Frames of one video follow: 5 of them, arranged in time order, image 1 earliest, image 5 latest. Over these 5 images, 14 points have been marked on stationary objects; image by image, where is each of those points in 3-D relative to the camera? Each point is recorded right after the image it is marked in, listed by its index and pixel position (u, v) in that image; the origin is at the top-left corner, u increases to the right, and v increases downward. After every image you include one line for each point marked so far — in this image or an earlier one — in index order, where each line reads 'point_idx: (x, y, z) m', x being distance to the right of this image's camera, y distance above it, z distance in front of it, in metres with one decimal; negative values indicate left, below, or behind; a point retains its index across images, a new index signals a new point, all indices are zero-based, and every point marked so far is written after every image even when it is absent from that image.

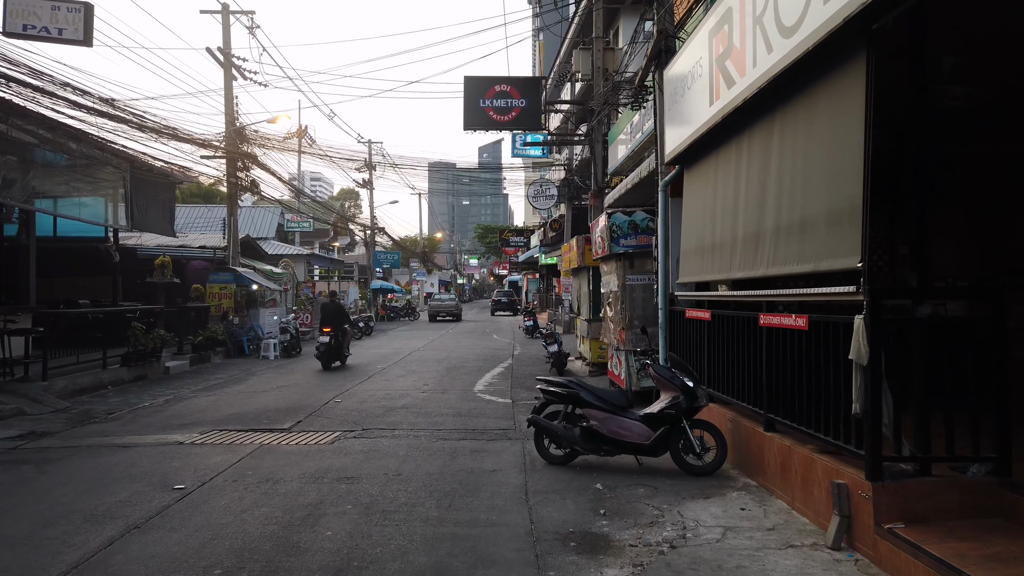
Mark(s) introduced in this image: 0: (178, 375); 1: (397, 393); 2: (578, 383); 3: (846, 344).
0: (-6.0, -1.6, +13.5) m
1: (-1.7, -1.5, +10.8) m
2: (+0.6, -0.8, +6.4) m
3: (+1.9, -0.3, +4.2) m
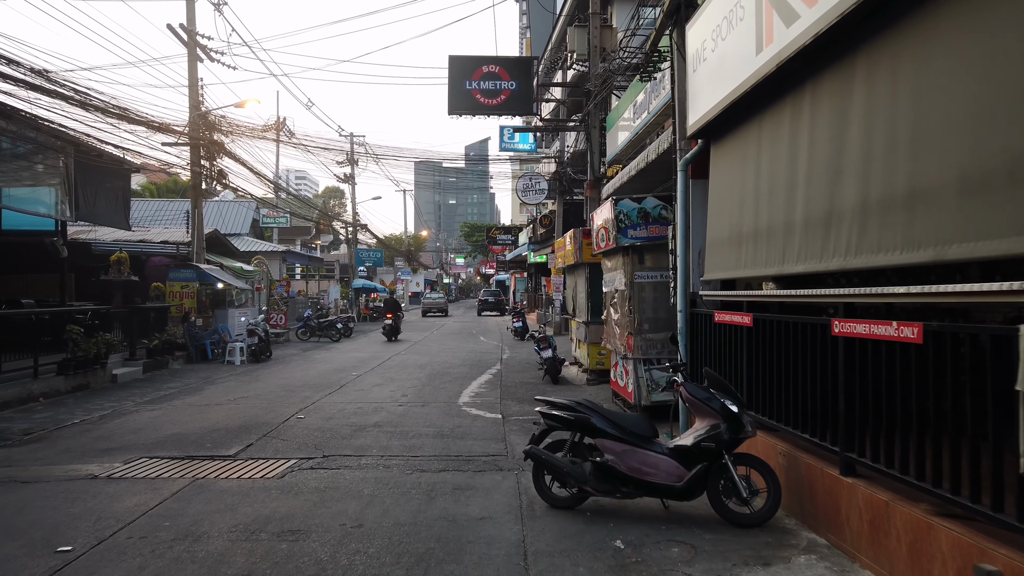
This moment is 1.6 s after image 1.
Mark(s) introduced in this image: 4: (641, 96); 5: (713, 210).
0: (-6.2, -1.5, +12.1) m
1: (-1.8, -1.5, +9.4) m
2: (+0.5, -0.8, +5.1) m
3: (+1.9, -0.3, +2.9) m
4: (+2.0, +2.9, +11.5) m
5: (+1.7, +0.7, +6.4) m
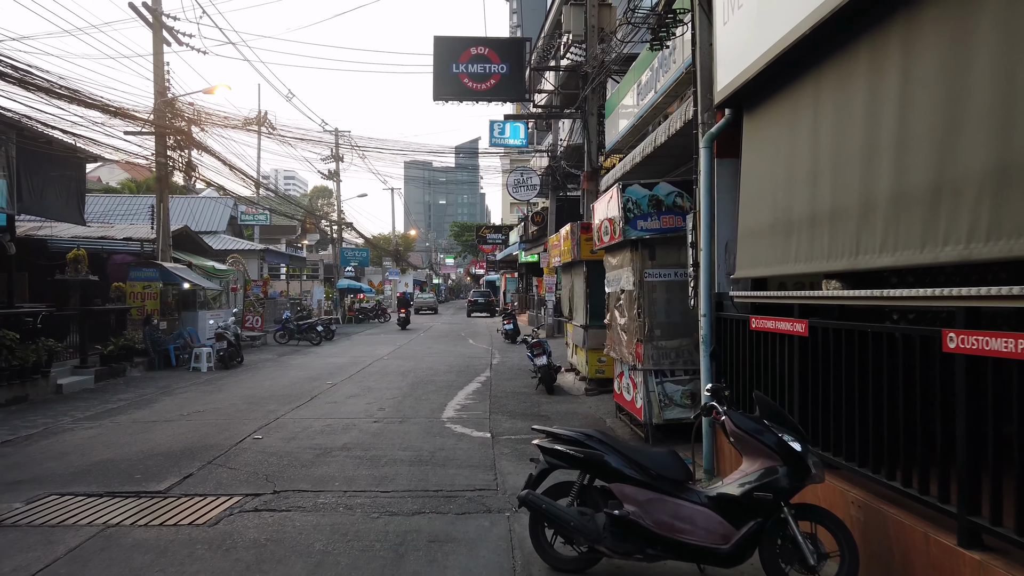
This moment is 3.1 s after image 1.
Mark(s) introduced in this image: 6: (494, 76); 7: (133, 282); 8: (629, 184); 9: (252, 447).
0: (-6.3, -1.5, +10.8) m
1: (-1.9, -1.5, +8.3) m
2: (+0.5, -0.8, +3.9) m
3: (+1.8, -0.3, +1.8) m
4: (+1.8, +2.9, +10.4) m
5: (+1.6, +0.7, +5.3) m
6: (-0.3, +3.9, +14.0) m
7: (-7.4, +0.1, +14.6) m
8: (+1.1, +1.0, +7.1) m
9: (-2.5, -1.5, +7.1) m
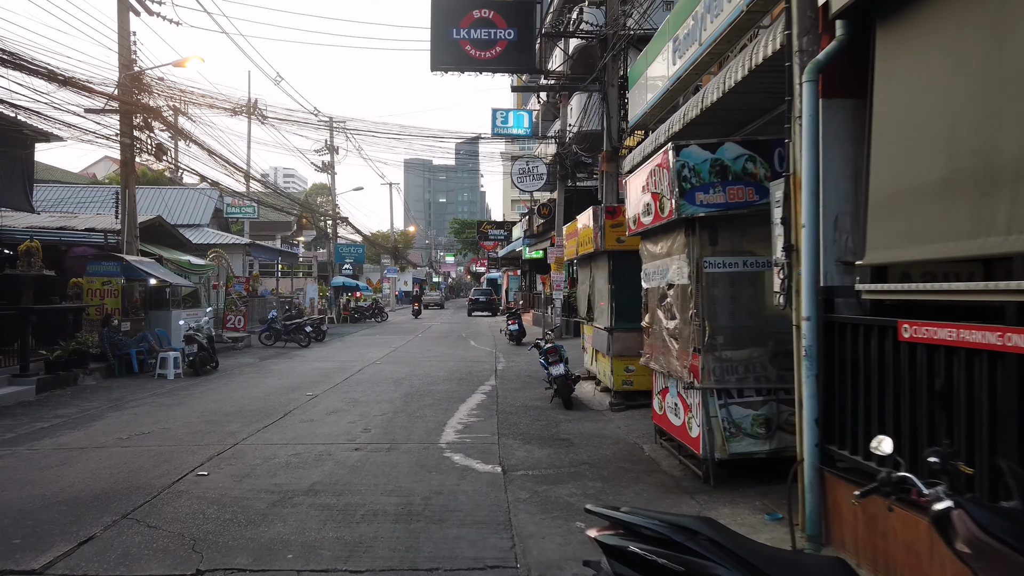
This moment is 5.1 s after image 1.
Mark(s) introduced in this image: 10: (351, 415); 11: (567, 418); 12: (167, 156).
0: (-6.2, -1.5, +9.2) m
1: (-1.7, -1.4, +6.6) m
2: (+0.6, -0.8, +2.3) m
3: (+2.0, -0.3, +0.1) m
4: (+2.0, +3.0, +8.7) m
5: (+1.8, +0.7, +3.6) m
6: (-0.2, +4.0, +12.3) m
7: (-7.2, +0.2, +13.0) m
8: (+1.2, +1.0, +5.4) m
9: (-2.3, -1.5, +5.5) m
10: (-1.8, -1.5, +8.6) m
11: (+0.6, -1.5, +8.6) m
12: (-7.0, +2.7, +15.2) m
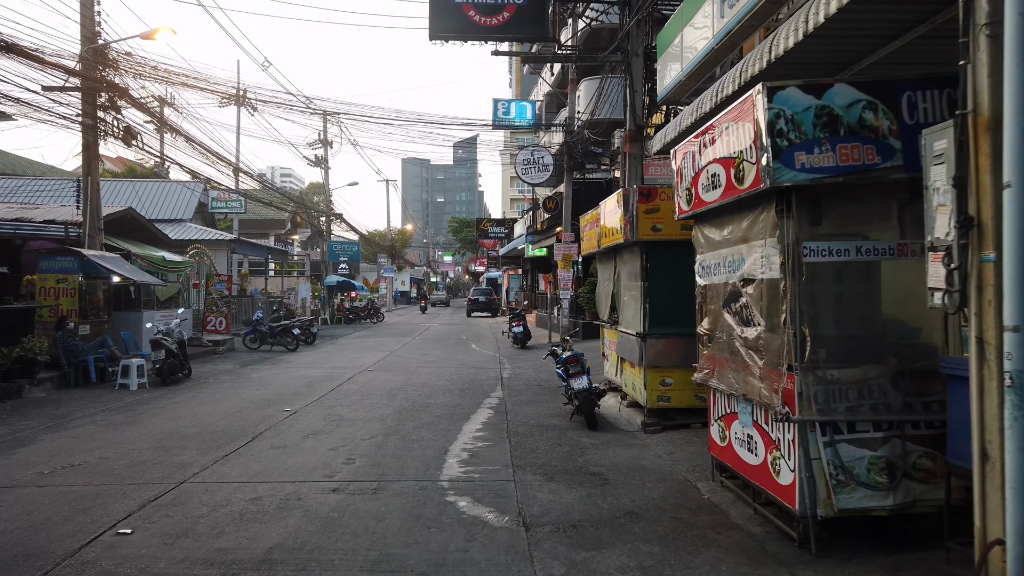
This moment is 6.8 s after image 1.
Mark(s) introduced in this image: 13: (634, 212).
0: (-6.0, -1.4, +7.7) m
1: (-1.6, -1.4, +5.1) m
2: (+0.8, -0.7, +0.8) m
3: (+2.1, -0.2, -1.4) m
4: (+2.1, +3.0, +7.3) m
5: (+1.9, +0.7, +2.1) m
6: (-0.1, +4.0, +10.8) m
7: (-7.1, +0.2, +11.5) m
8: (+1.4, +1.0, +4.0) m
9: (-2.2, -1.4, +4.0) m
10: (-1.7, -1.4, +7.1) m
11: (+0.8, -1.5, +7.2) m
12: (-6.8, +2.7, +13.8) m
13: (+1.2, +0.8, +7.5) m
